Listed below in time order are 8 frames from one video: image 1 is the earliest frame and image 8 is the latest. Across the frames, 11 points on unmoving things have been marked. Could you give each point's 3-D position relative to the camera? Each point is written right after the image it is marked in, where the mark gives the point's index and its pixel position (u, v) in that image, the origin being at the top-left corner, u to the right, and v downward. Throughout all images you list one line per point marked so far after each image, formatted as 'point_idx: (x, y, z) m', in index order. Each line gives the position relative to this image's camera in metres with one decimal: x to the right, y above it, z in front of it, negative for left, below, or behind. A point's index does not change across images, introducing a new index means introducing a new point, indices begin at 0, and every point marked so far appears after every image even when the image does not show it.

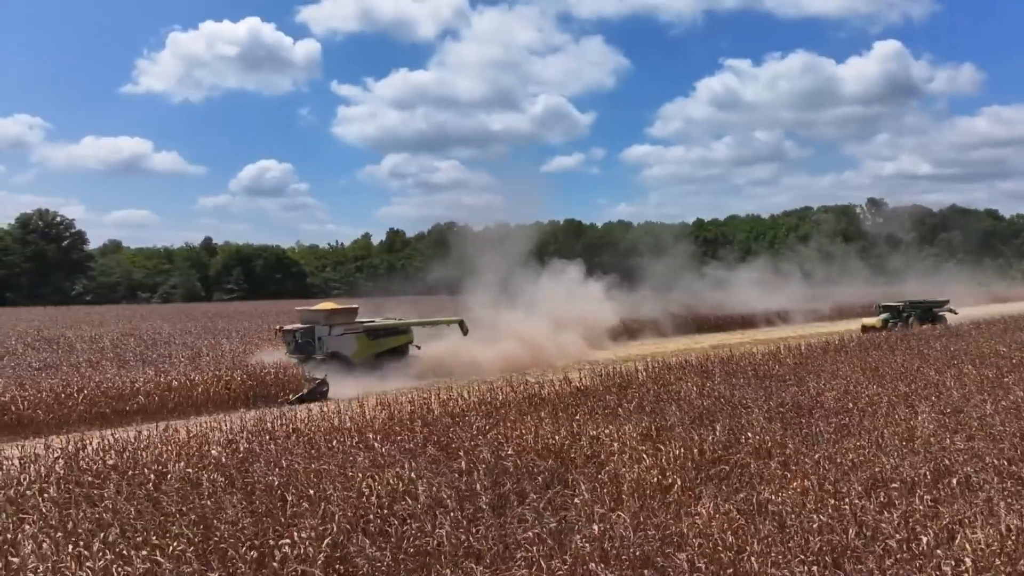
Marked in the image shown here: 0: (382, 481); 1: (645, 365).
0: (-0.9, -1.4, +5.9) m
1: (+2.8, -1.4, +15.4) m
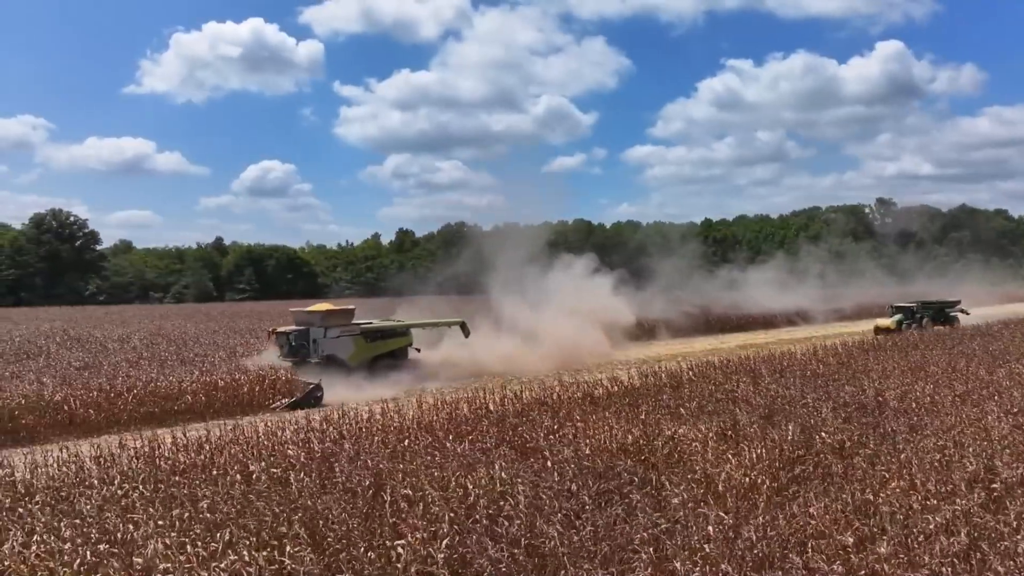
0: (-0.2, -1.4, +5.8) m
1: (+3.5, -1.4, +15.3) m
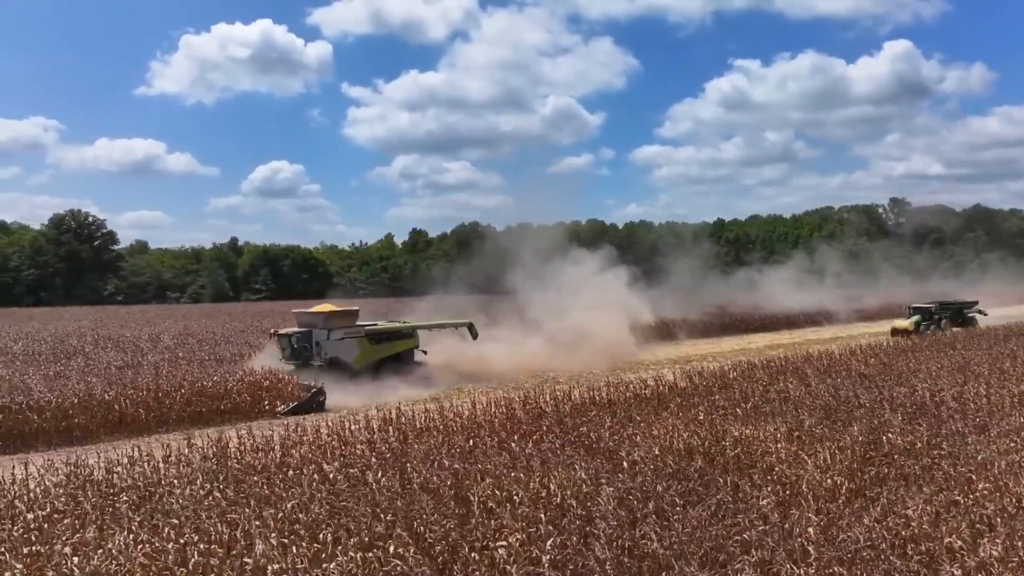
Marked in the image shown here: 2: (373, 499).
0: (+0.3, -1.4, +5.8) m
1: (+4.2, -1.4, +15.2) m
2: (-0.9, -1.4, +5.3) m
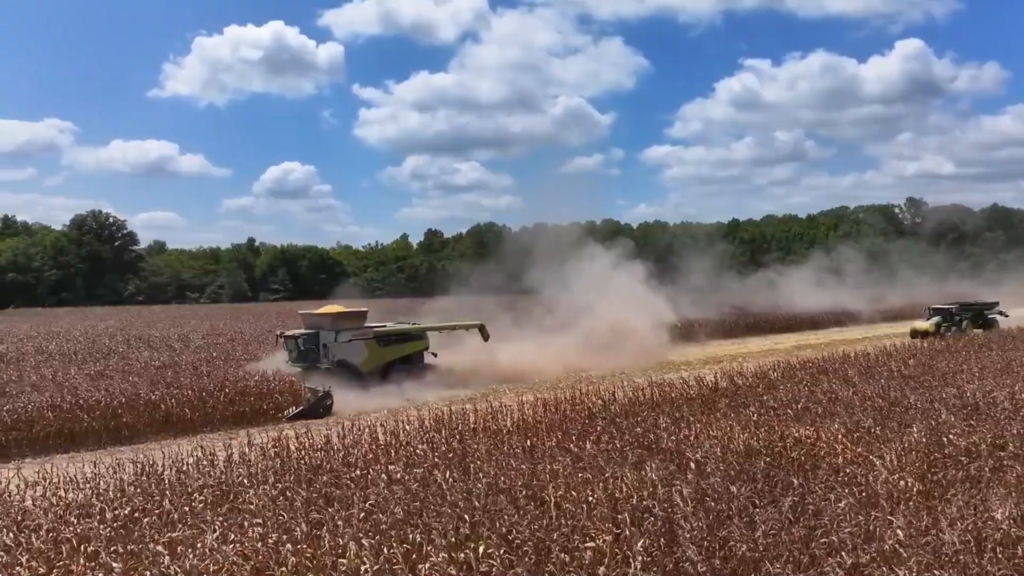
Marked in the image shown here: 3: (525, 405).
0: (+0.8, -1.4, +5.8) m
1: (+4.8, -1.4, +15.1) m
2: (-0.4, -1.4, +5.3) m
3: (+0.2, -1.4, +9.9) m
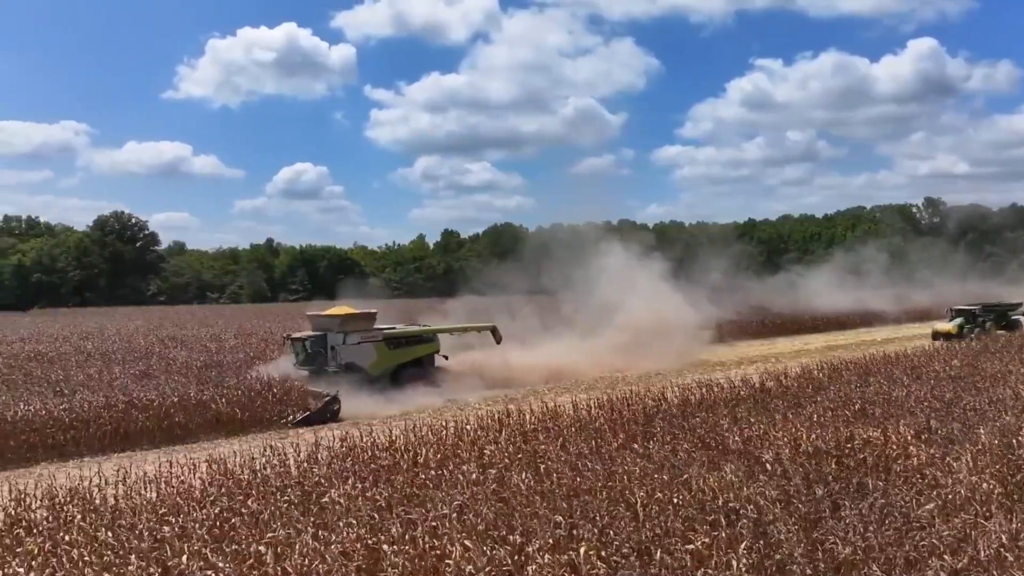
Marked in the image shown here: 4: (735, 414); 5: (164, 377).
0: (+1.4, -1.4, +5.7) m
1: (+5.5, -1.4, +14.9) m
2: (+0.1, -1.4, +5.3) m
3: (+0.8, -1.4, +9.9) m
4: (+2.4, -1.4, +8.9) m
5: (-5.2, -1.3, +12.2) m
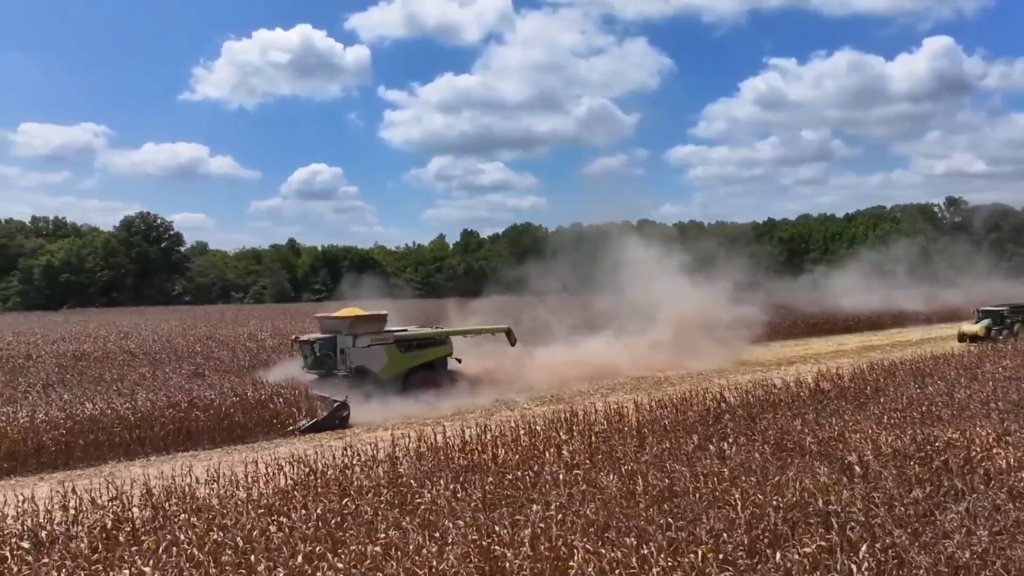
0: (+2.0, -1.4, +5.6) m
1: (+6.3, -1.4, +14.8) m
2: (+0.7, -1.4, +5.2) m
3: (+1.5, -1.4, +9.8) m
4: (+3.1, -1.4, +8.8) m
5: (-4.5, -1.3, +12.2) m
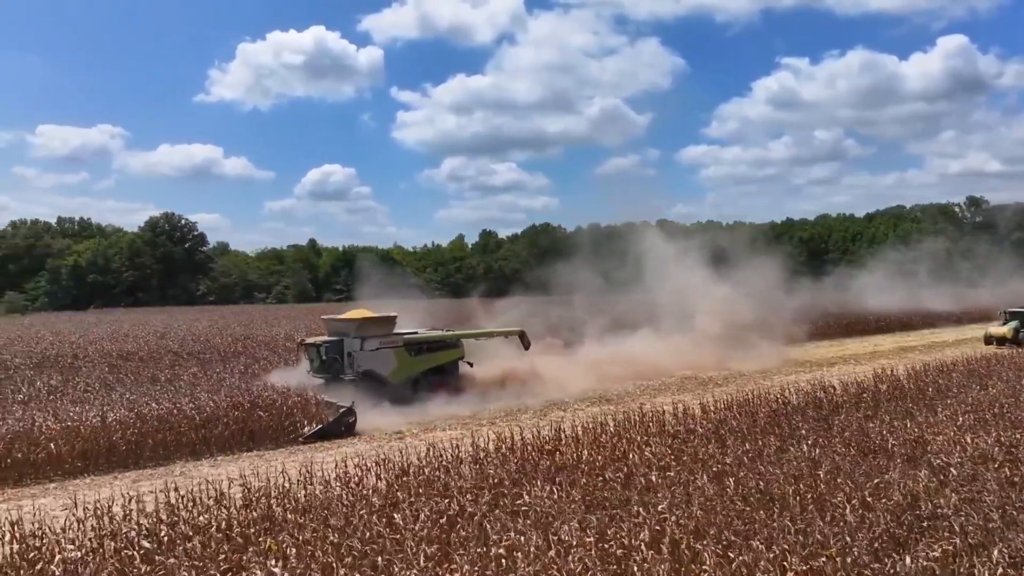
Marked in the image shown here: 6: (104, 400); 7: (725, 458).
0: (+2.7, -1.4, +5.5) m
1: (+7.1, -1.4, +14.6) m
2: (+1.4, -1.4, +5.2) m
3: (+2.3, -1.4, +9.7) m
4: (+3.8, -1.4, +8.7) m
5: (-3.7, -1.3, +12.2) m
6: (-4.8, -1.3, +9.6) m
7: (+1.7, -1.4, +6.6) m
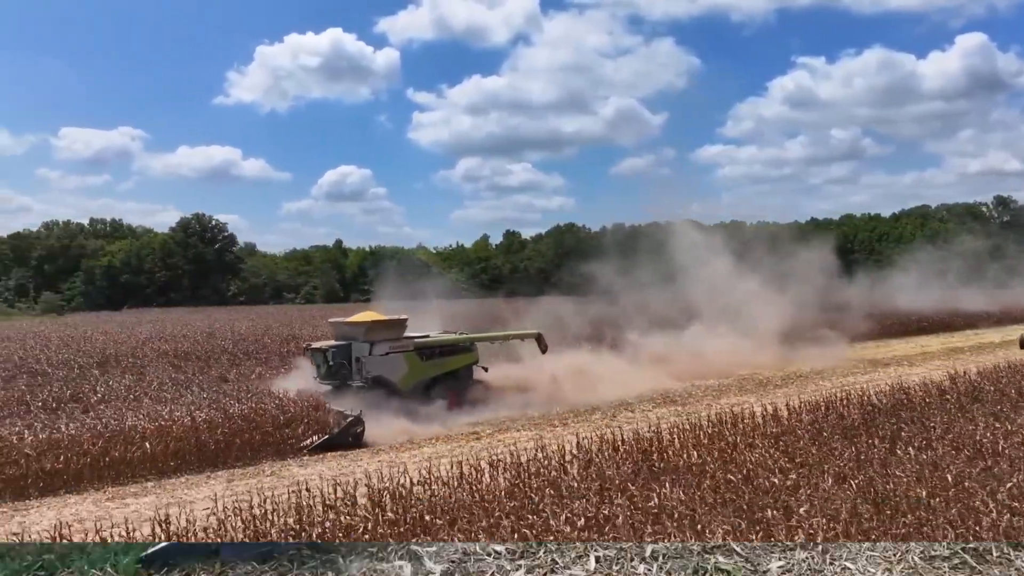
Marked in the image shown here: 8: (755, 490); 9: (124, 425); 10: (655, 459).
0: (+3.5, -1.3, +5.4) m
1: (+8.1, -1.4, +14.4) m
2: (+2.2, -1.3, +5.0) m
3: (+3.2, -1.4, +9.6) m
4: (+4.7, -1.4, +8.5) m
5: (-2.7, -1.3, +12.2) m
6: (-3.8, -1.3, +9.6) m
7: (+2.6, -1.3, +6.4) m
8: (+1.6, -1.3, +5.5) m
9: (-4.0, -1.4, +8.4) m
10: (+1.1, -1.3, +6.4) m
